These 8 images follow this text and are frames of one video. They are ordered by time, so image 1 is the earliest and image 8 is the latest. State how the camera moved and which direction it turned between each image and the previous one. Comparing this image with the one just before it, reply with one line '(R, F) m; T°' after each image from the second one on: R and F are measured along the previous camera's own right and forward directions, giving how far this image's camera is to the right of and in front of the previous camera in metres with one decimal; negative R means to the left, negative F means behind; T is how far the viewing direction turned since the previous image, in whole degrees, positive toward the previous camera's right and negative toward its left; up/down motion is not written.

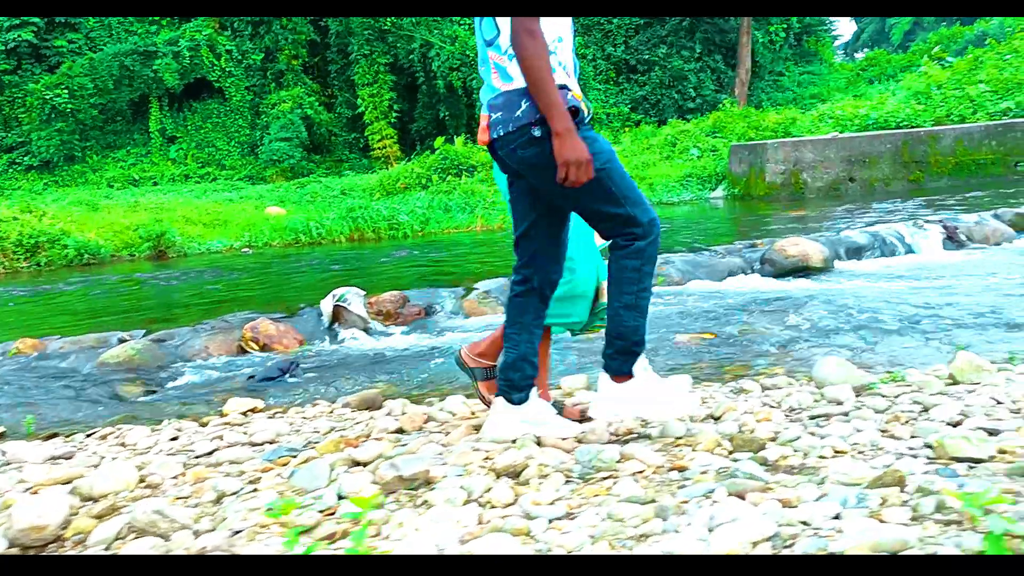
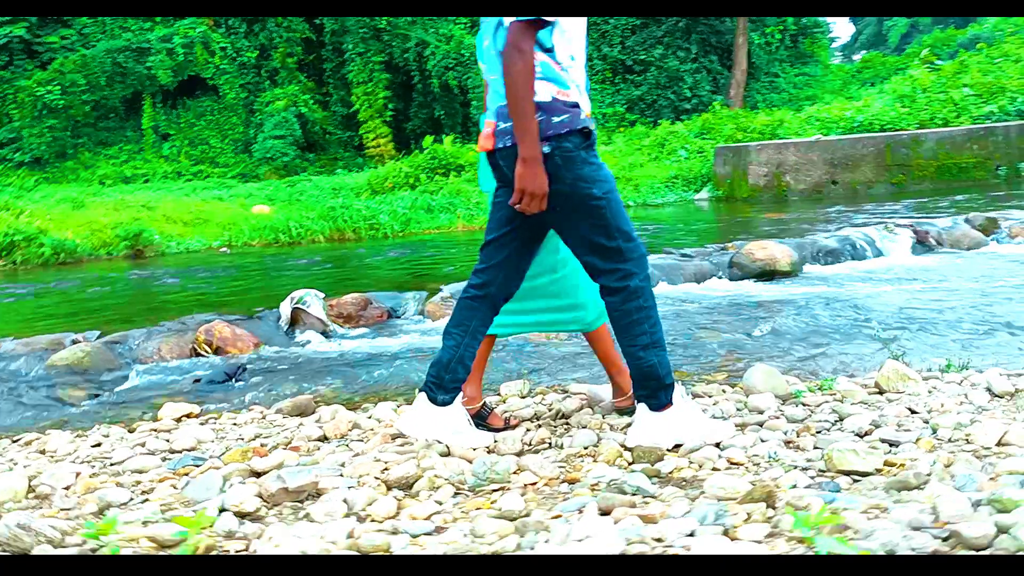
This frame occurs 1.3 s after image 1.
(+0.3, 0.0) m; 0°
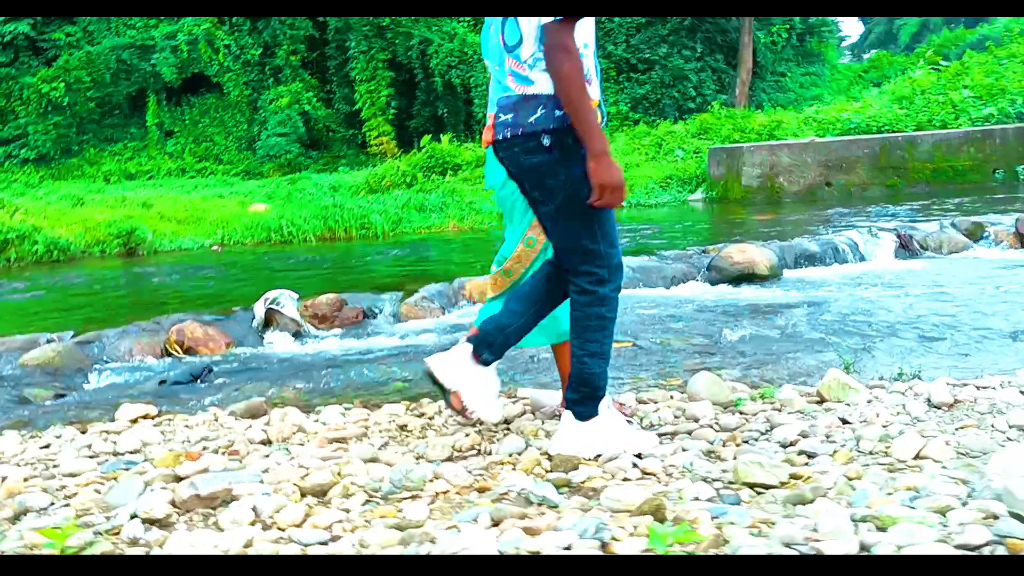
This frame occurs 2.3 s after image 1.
(+0.3, 0.0) m; 0°
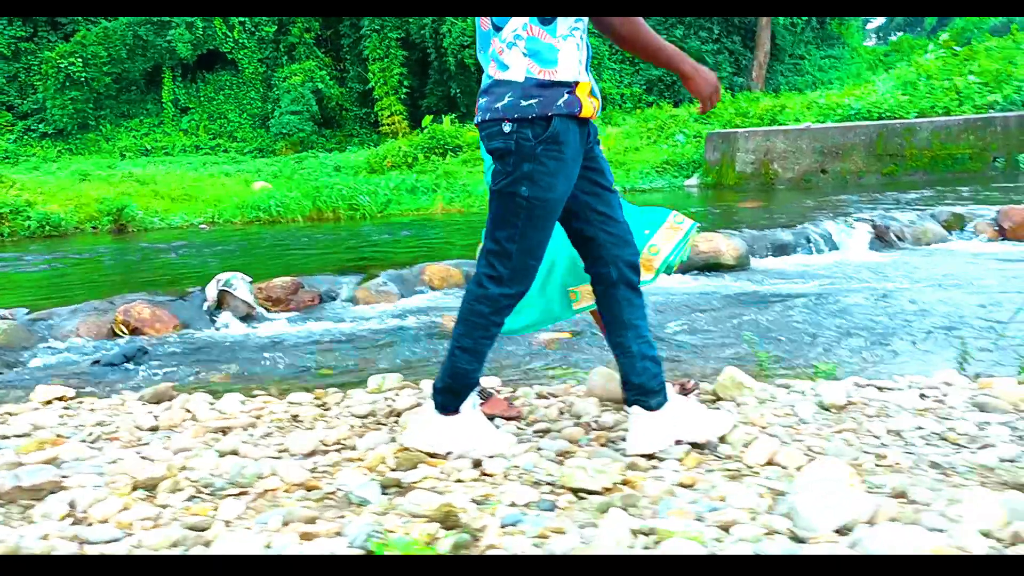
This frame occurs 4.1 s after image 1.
(+0.5, +0.1) m; -1°
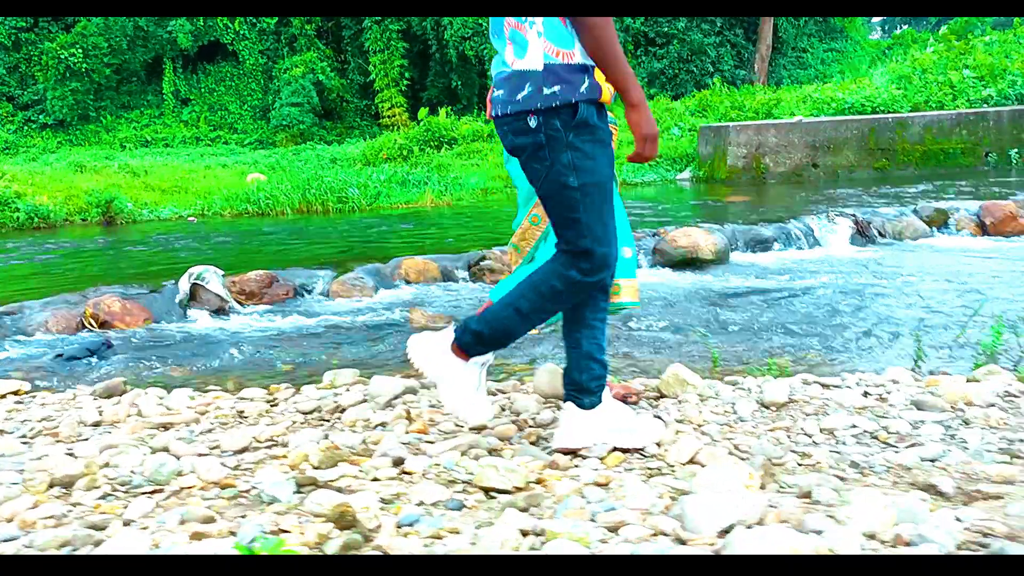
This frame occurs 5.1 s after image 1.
(+0.2, 0.0) m; 0°
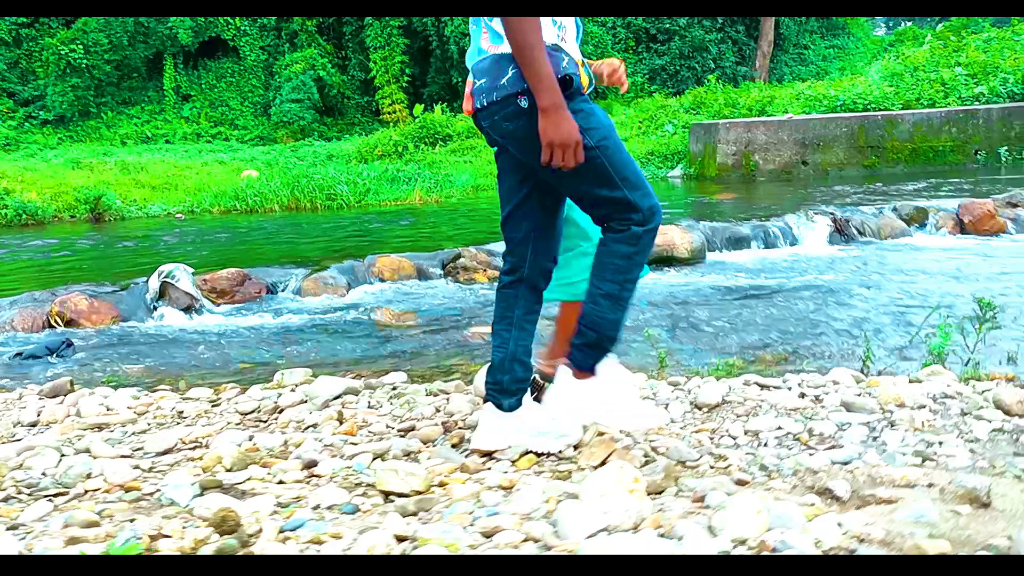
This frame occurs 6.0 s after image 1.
(+0.3, 0.0) m; 0°
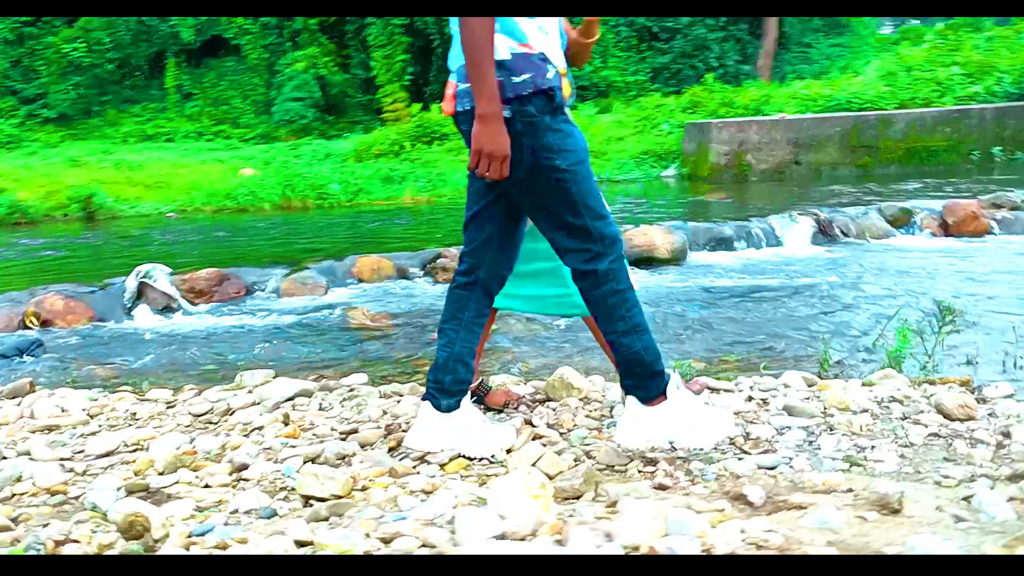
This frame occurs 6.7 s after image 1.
(+0.2, 0.0) m; 0°
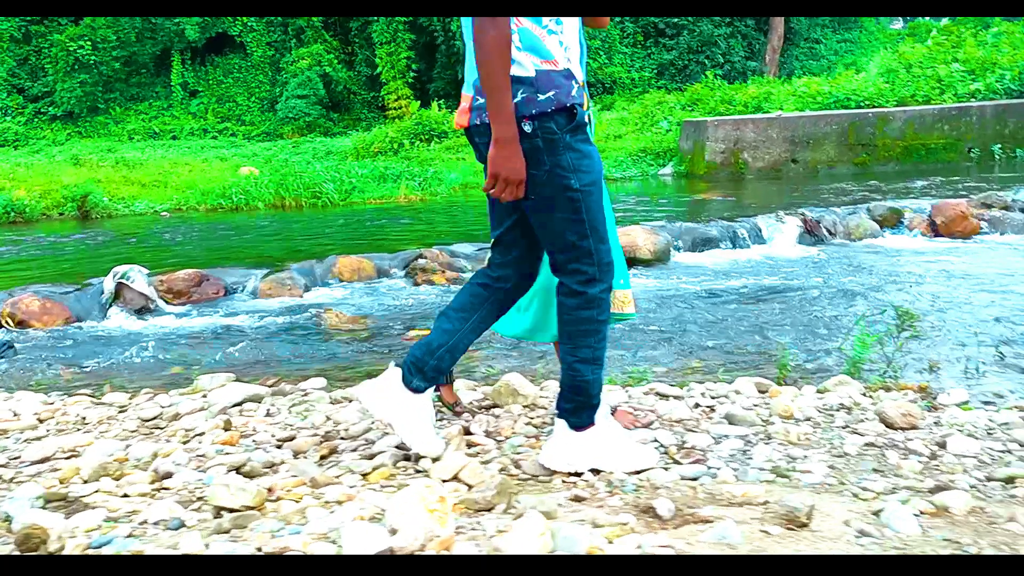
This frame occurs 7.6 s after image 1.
(+0.2, 0.0) m; 0°
